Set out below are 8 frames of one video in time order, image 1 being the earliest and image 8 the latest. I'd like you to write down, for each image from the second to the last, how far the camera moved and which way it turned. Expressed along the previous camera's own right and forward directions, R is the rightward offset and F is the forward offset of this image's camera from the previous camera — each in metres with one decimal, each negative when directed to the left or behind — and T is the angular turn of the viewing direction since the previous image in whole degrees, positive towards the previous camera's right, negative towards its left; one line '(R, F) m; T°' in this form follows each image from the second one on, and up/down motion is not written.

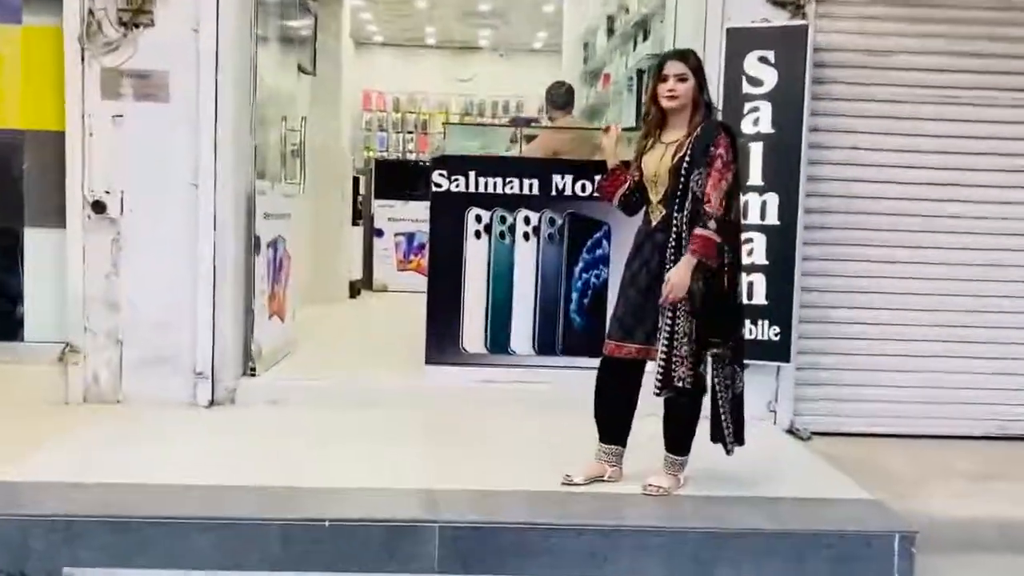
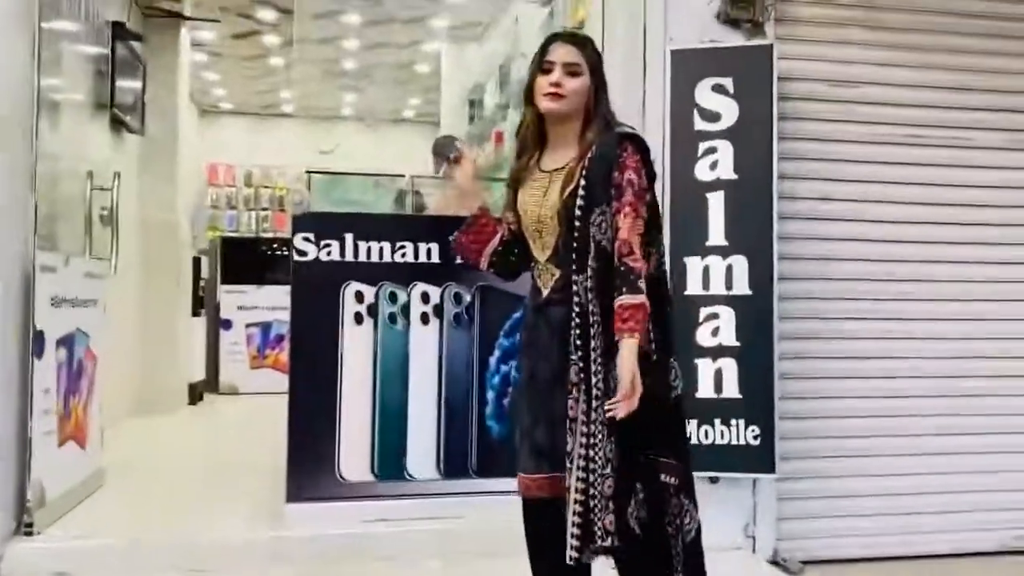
(-0.1, +0.8) m; +9°
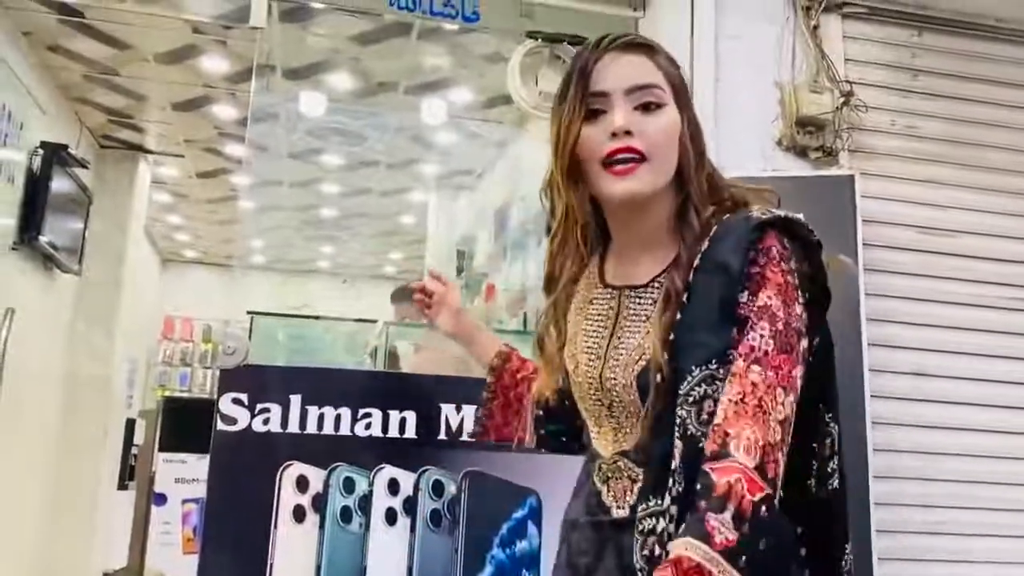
(-0.1, +0.6) m; +1°
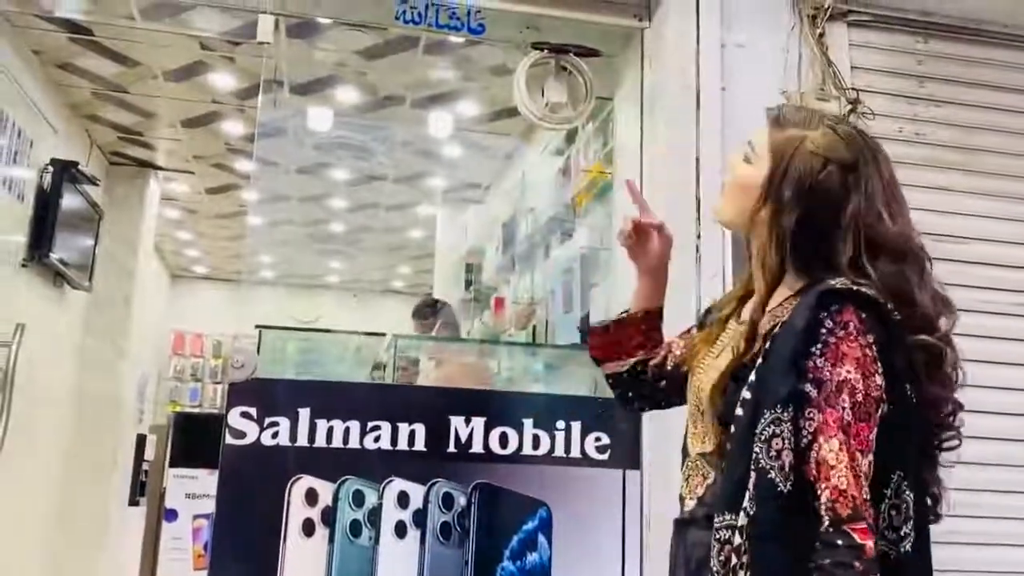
(0.0, 0.0) m; -1°
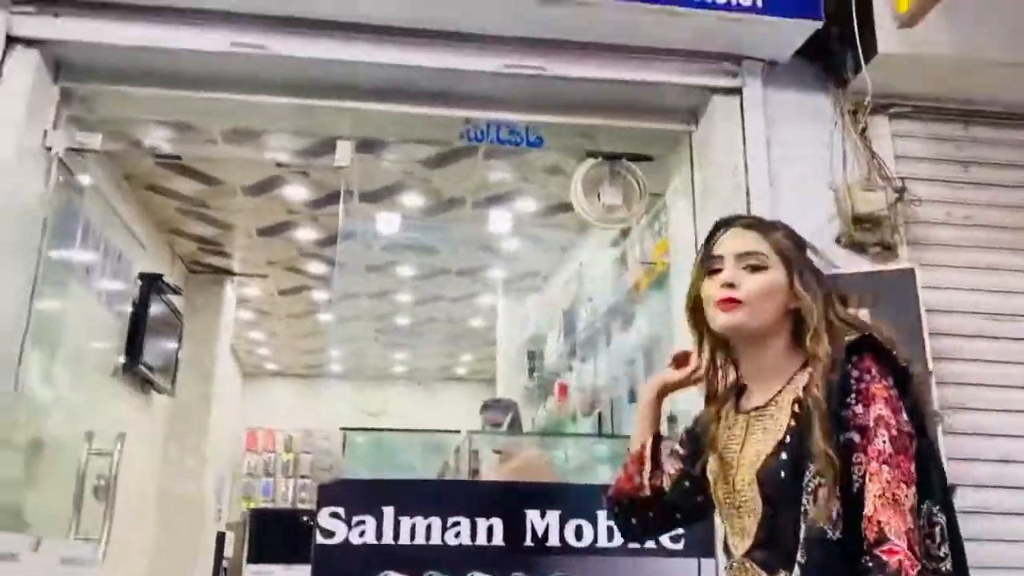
(0.0, -0.1) m; -4°
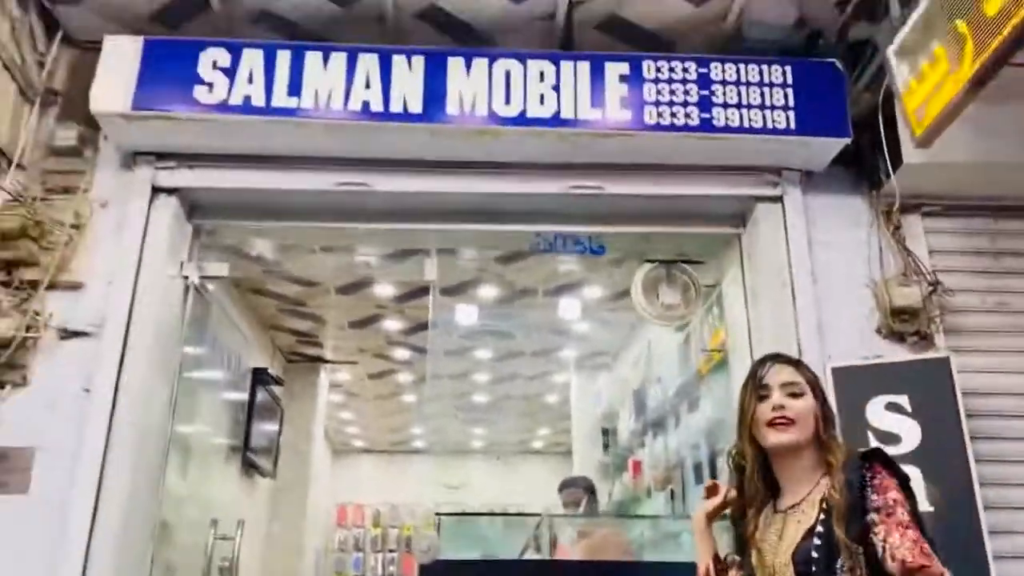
(0.0, -0.3) m; -5°
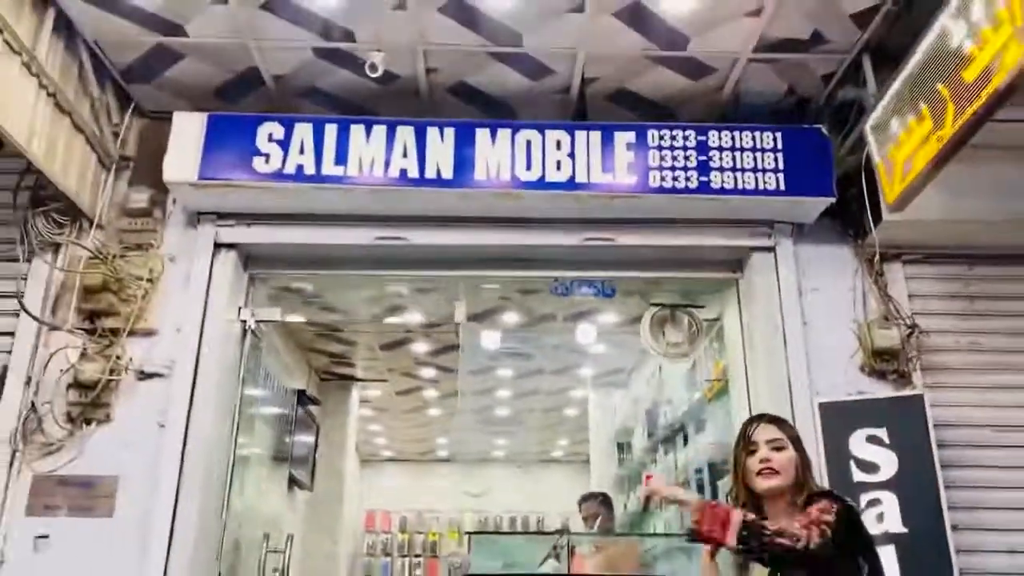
(0.0, -0.3) m; -1°
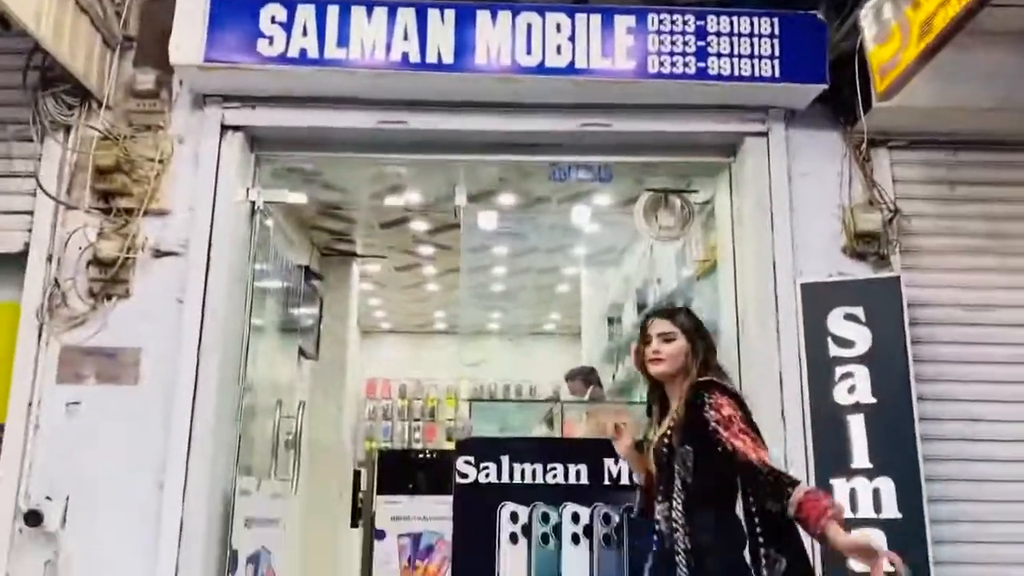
(0.0, -0.1) m; 0°
